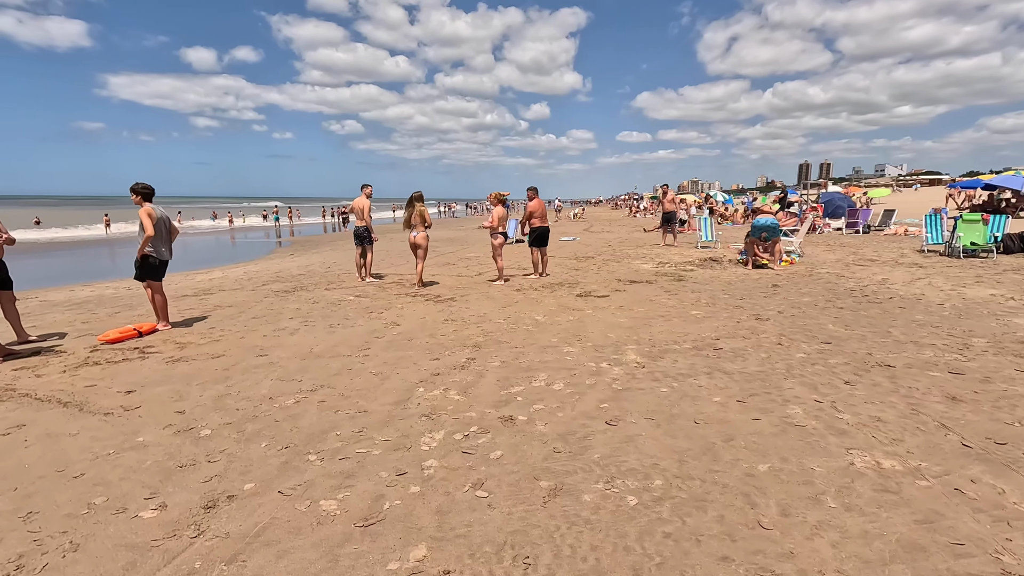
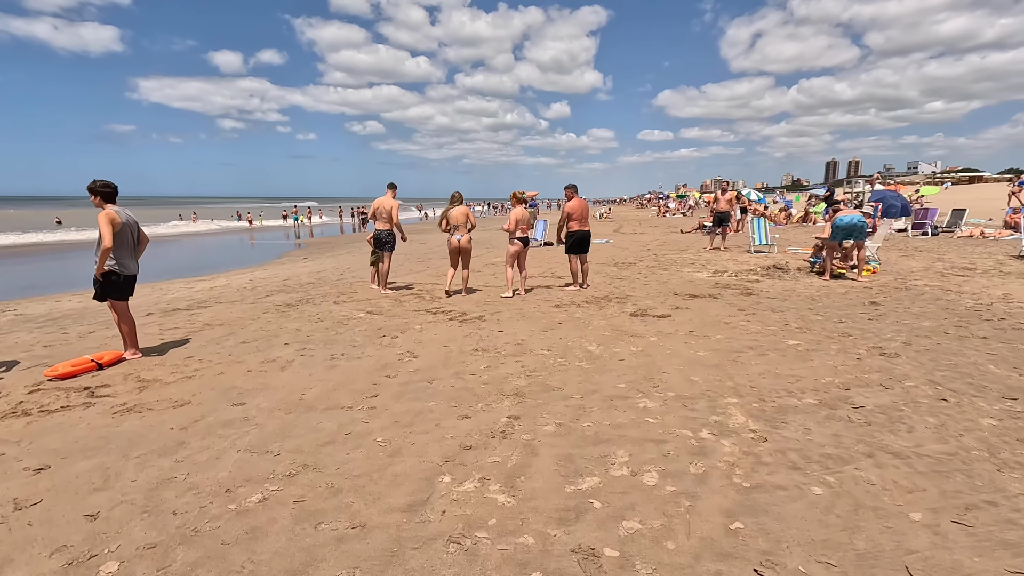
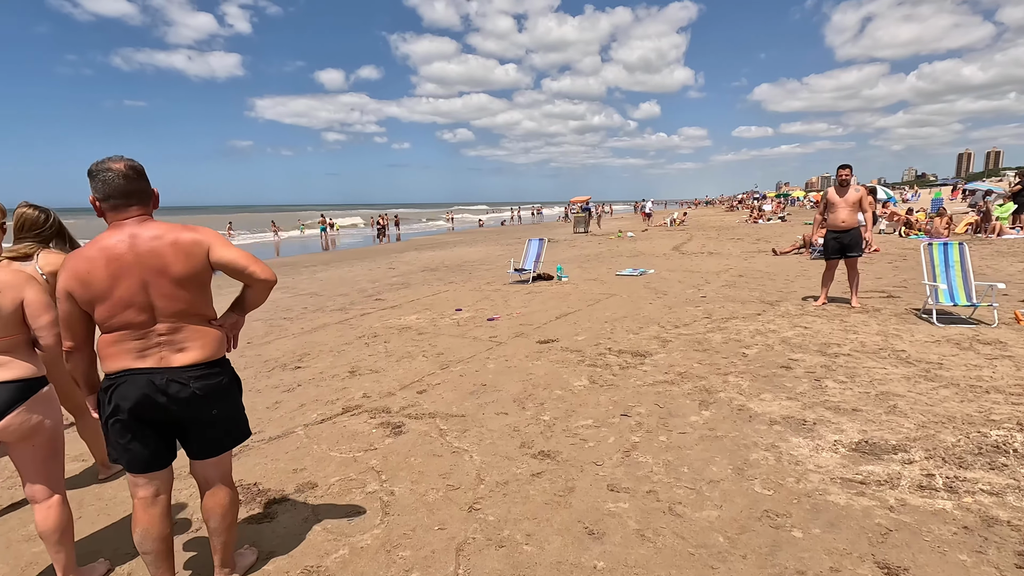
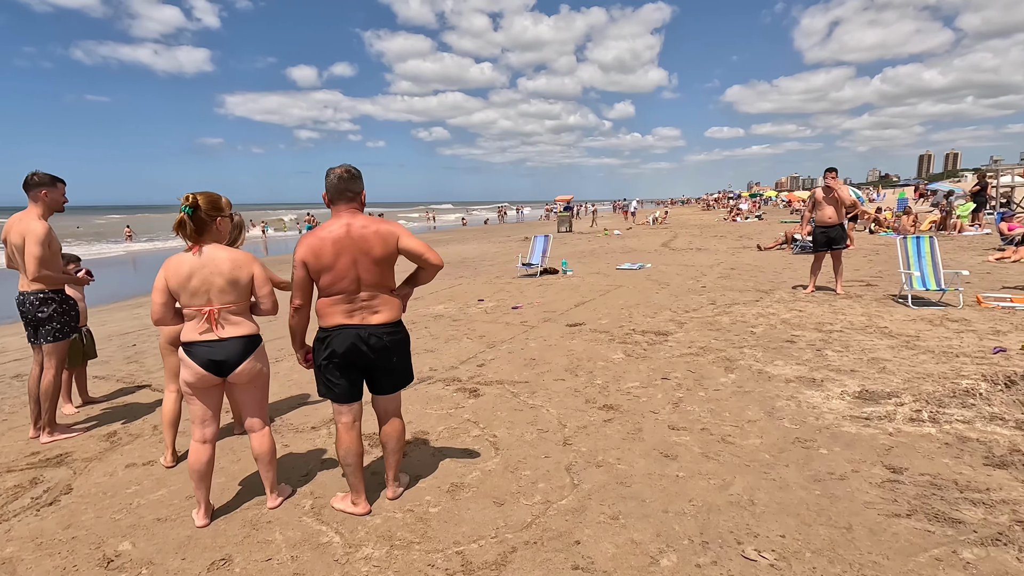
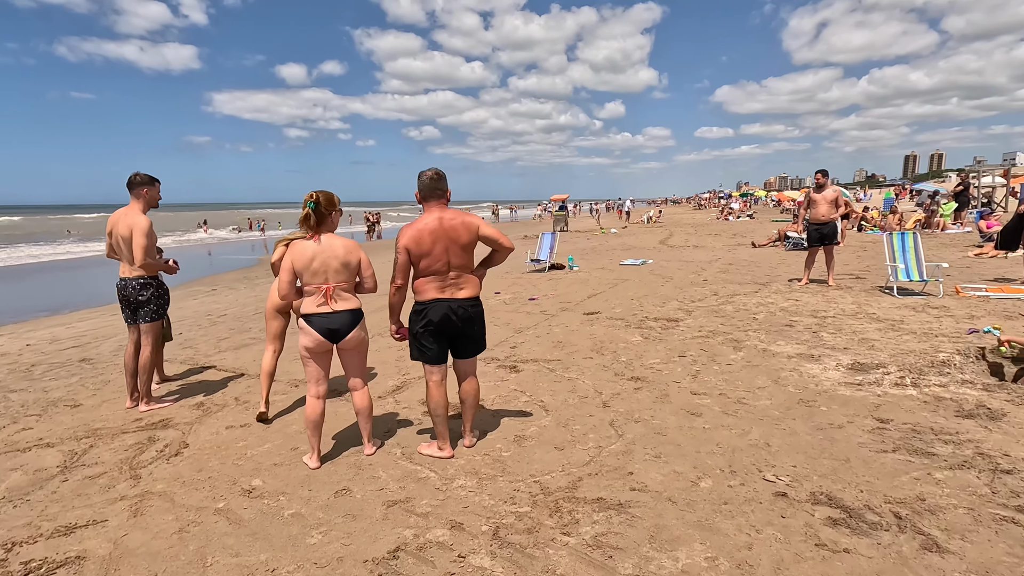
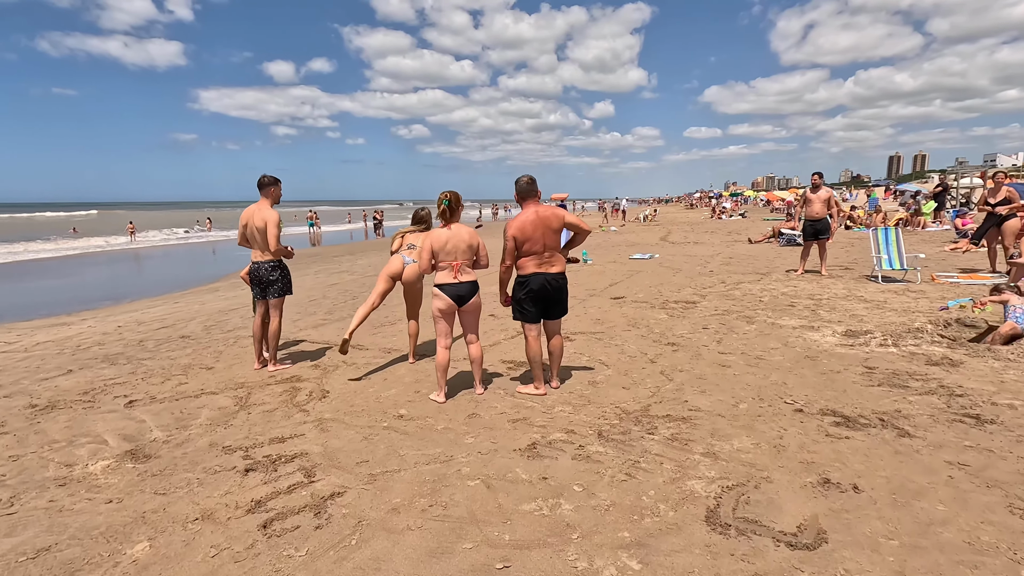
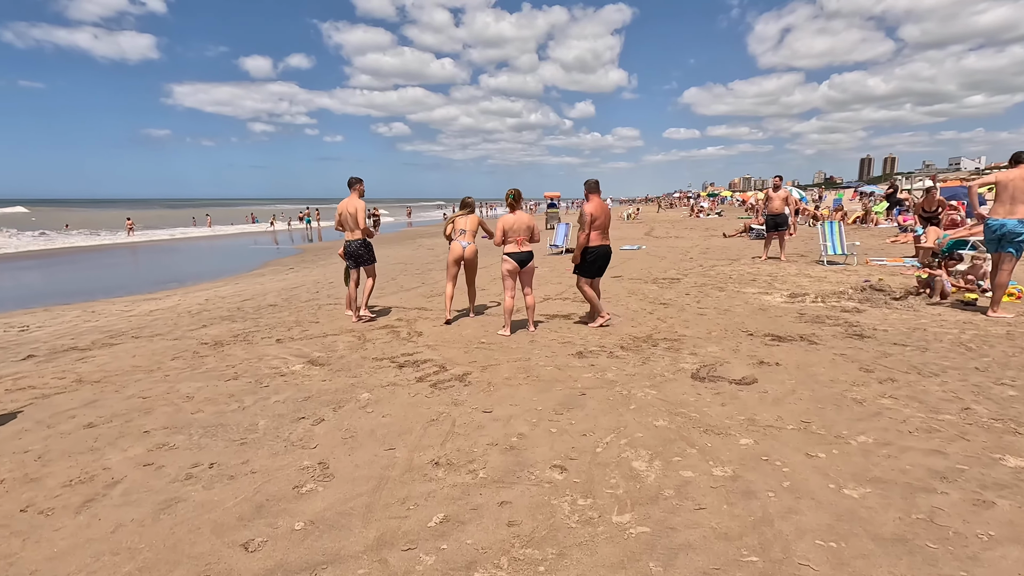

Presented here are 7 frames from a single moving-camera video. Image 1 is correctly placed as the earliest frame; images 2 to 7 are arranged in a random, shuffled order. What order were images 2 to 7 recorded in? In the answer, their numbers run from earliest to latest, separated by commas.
2, 7, 6, 5, 4, 3
